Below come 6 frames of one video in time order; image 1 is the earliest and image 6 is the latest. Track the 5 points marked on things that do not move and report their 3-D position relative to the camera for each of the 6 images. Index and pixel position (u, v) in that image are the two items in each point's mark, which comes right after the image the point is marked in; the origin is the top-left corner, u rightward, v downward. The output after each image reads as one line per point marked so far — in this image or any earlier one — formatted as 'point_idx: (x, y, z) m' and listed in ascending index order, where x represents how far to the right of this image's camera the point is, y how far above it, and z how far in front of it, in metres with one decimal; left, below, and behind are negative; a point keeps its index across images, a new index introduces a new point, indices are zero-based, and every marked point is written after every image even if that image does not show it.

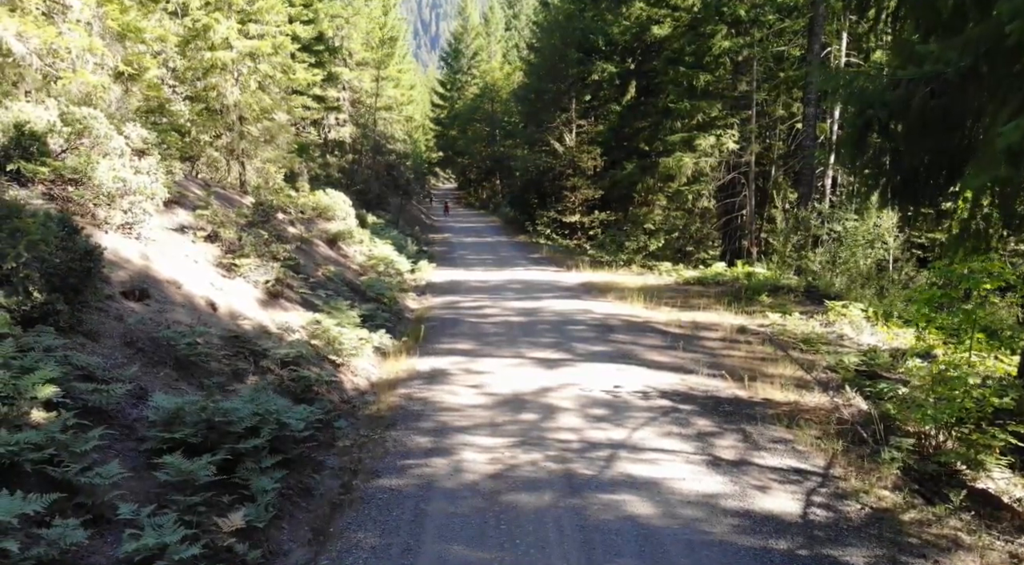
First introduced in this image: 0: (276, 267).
0: (-3.9, +0.2, +13.5) m
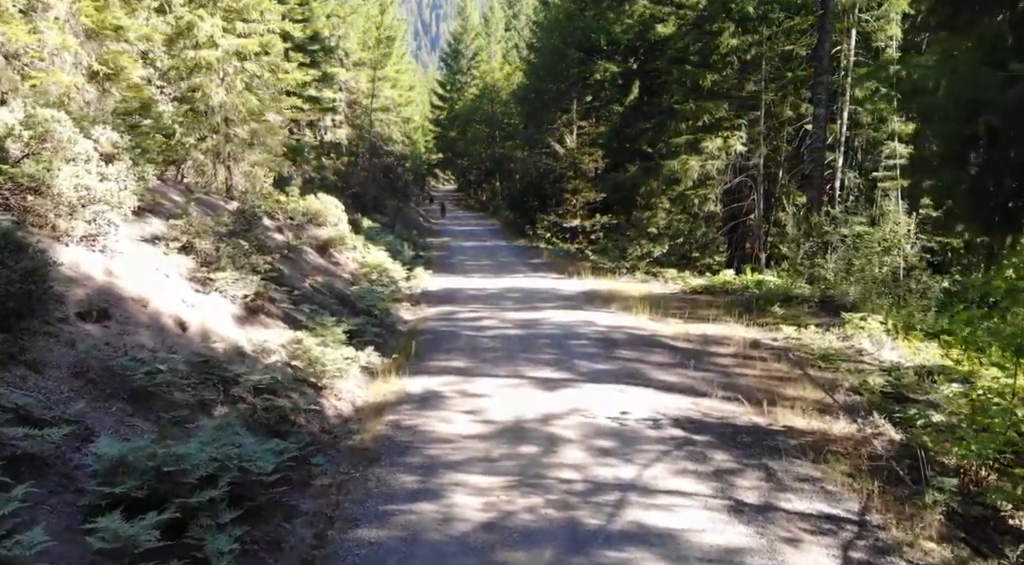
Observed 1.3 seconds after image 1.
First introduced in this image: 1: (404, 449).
0: (-3.9, 0.0, +12.6) m
1: (-1.2, -1.8, +9.3) m
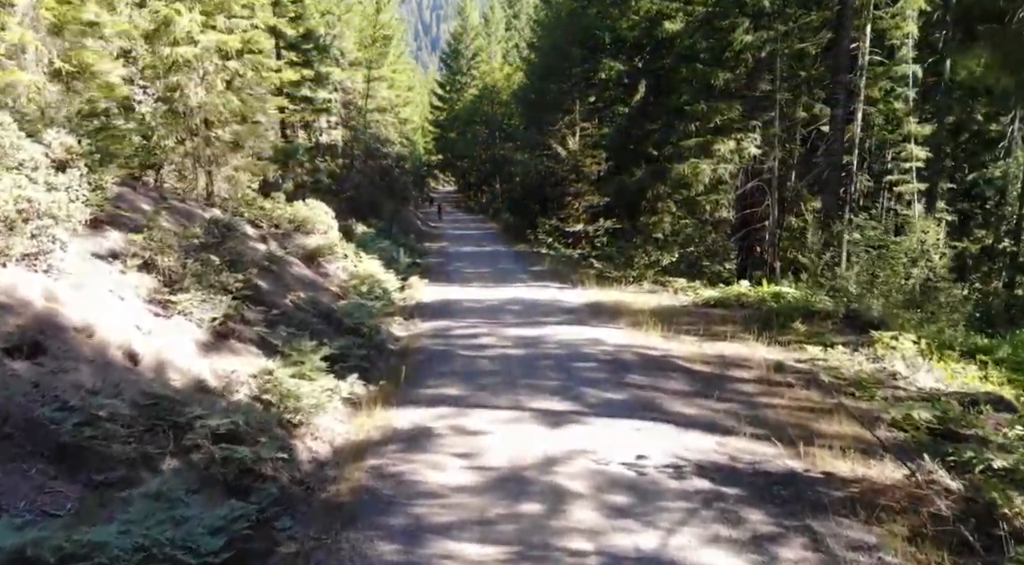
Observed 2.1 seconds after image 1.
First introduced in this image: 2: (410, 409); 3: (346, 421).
0: (-3.9, -0.3, +11.3) m
1: (-1.2, -2.1, +8.0) m
2: (-1.4, -1.7, +11.2) m
3: (-2.1, -1.7, +10.5) m
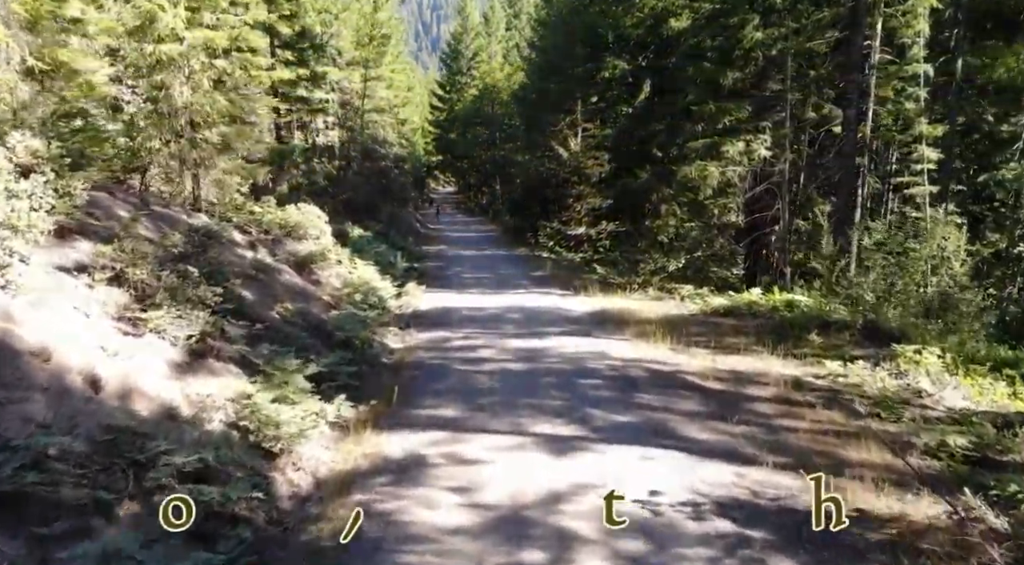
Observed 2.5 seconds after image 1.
0: (-3.9, -0.4, +10.4) m
1: (-1.2, -2.3, +7.1) m
2: (-1.4, -1.9, +10.4) m
3: (-2.1, -1.9, +9.6) m
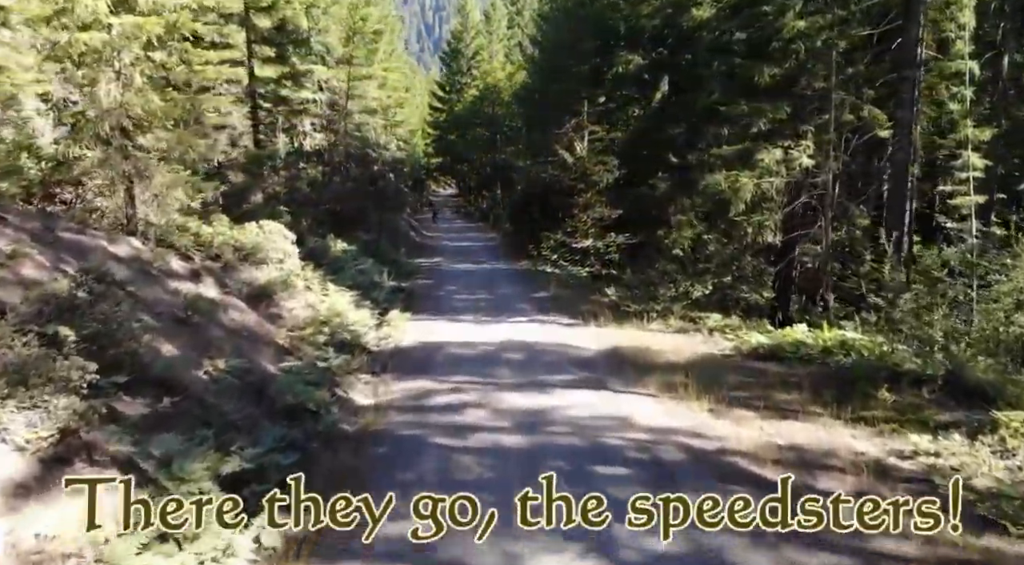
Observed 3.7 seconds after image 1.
0: (-4.0, -1.1, +7.4) m
1: (-1.3, -3.0, +4.1) m
2: (-1.4, -2.5, +7.3) m
3: (-2.2, -2.6, +6.6) m
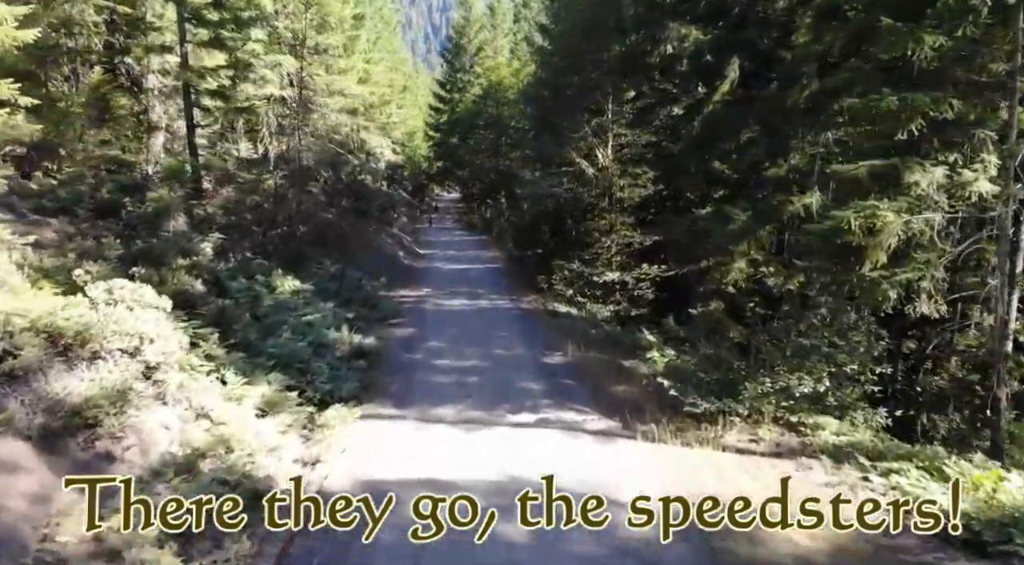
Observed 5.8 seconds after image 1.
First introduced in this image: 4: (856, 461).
0: (-4.0, -2.4, +0.7) m
1: (-1.4, -4.2, -2.6) m
2: (-1.5, -3.8, +0.6) m
3: (-2.2, -3.9, -0.1) m
4: (+4.5, -2.4, +10.7) m
